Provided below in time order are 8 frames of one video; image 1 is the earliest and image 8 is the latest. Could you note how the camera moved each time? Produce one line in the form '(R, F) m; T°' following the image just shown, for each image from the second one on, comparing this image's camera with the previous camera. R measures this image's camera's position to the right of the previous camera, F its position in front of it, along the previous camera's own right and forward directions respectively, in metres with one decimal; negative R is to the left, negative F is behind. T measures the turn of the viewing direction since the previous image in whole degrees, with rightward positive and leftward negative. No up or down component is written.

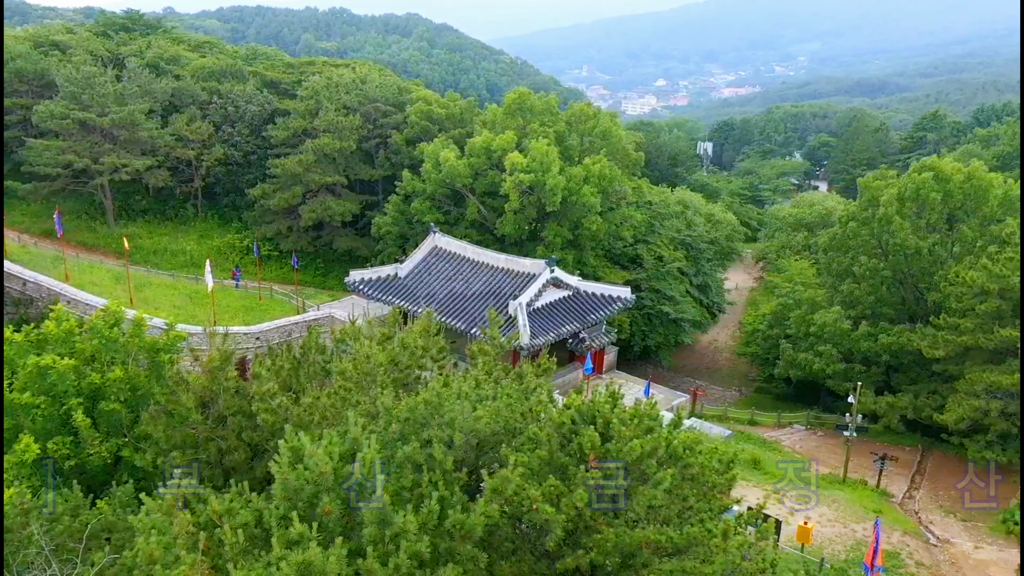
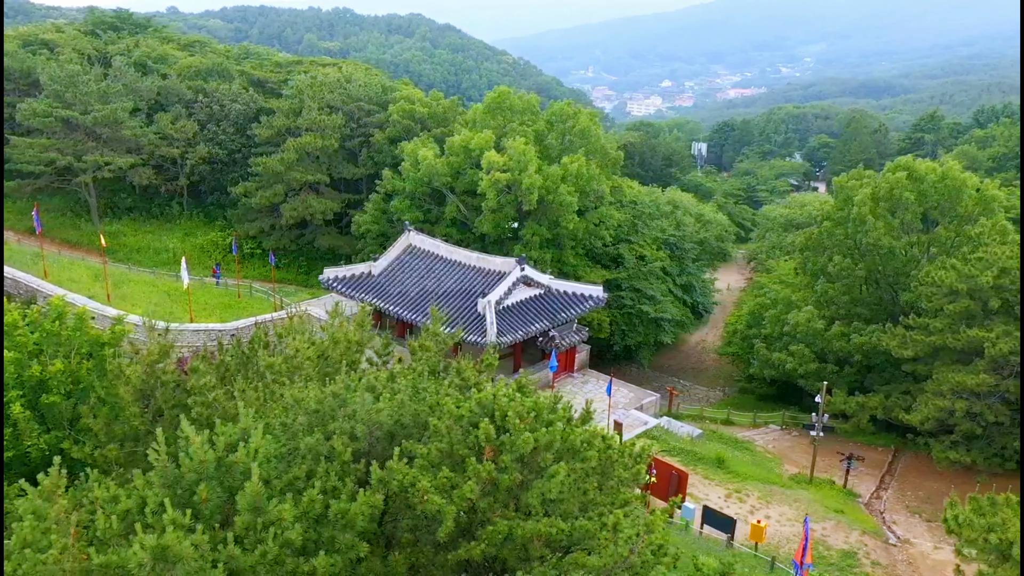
(+0.8, 0.0) m; 0°
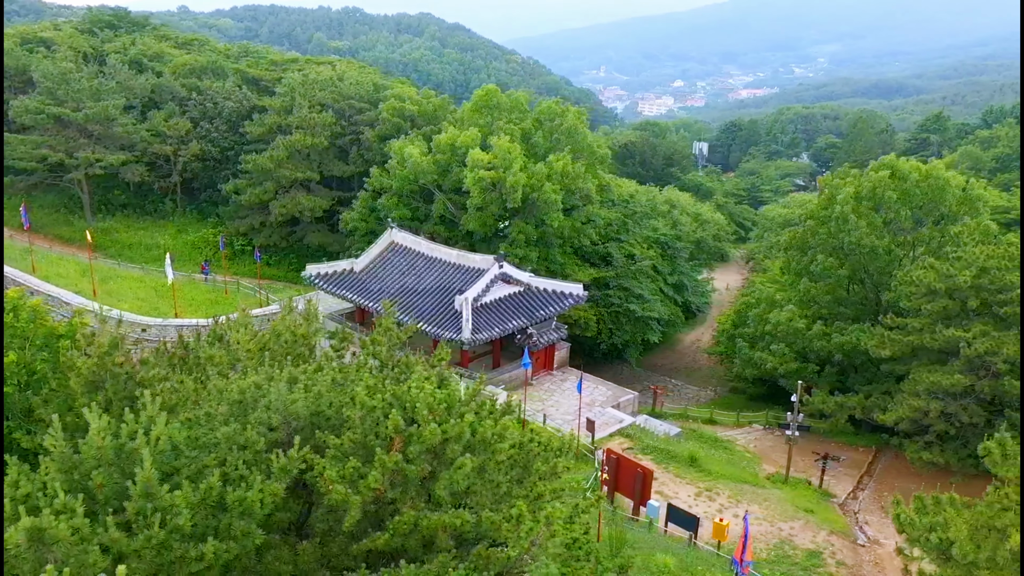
(+0.7, 0.0) m; -1°
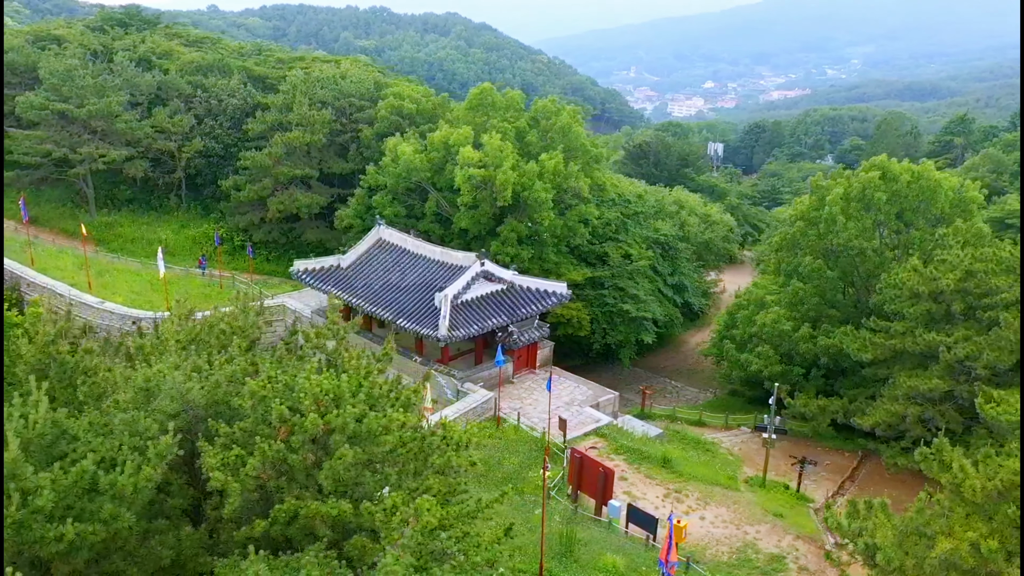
(+1.0, 0.0) m; -2°
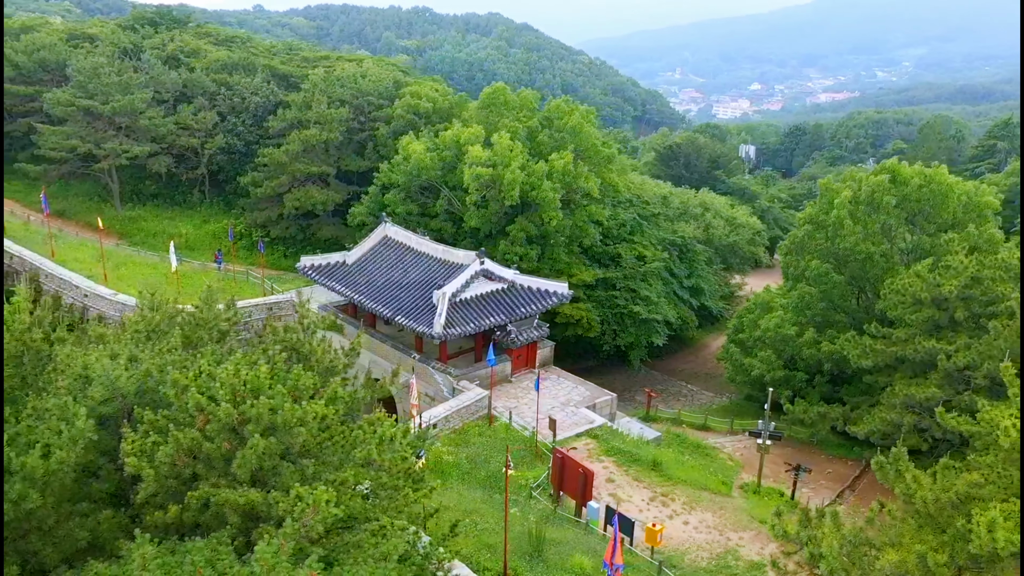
(+0.9, 0.0) m; -3°
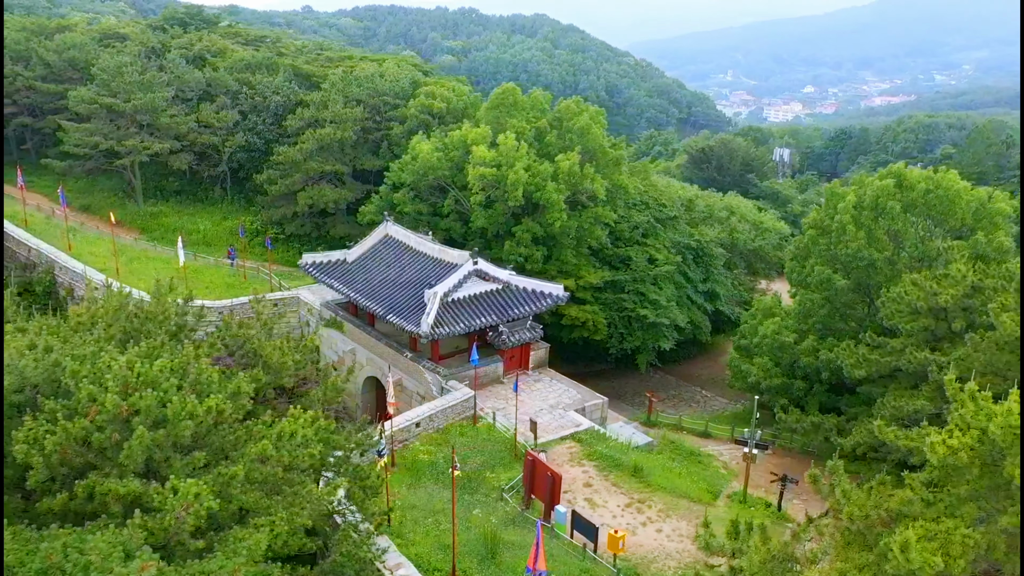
(+1.1, +0.1) m; -3°
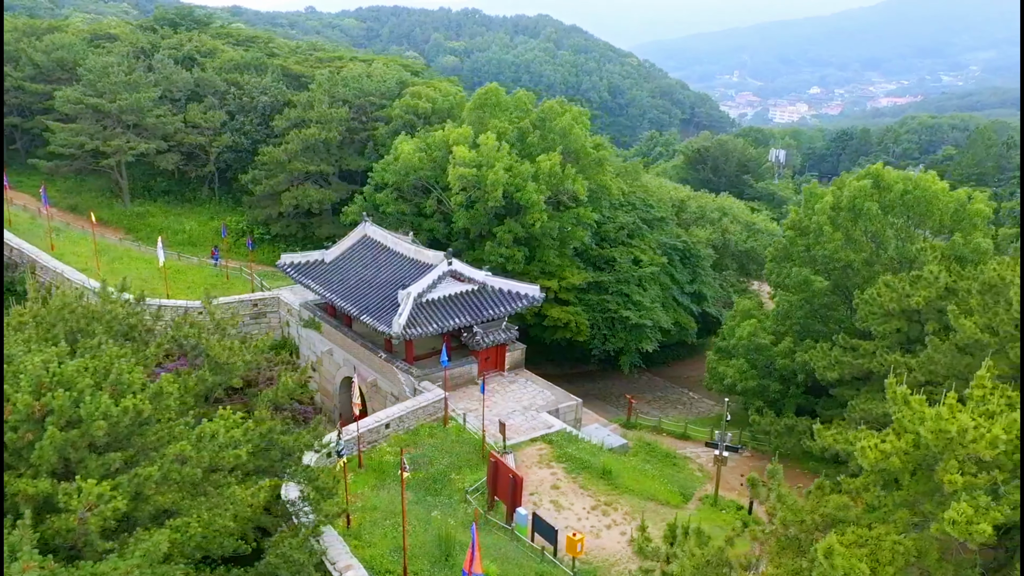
(+0.7, +0.1) m; 0°
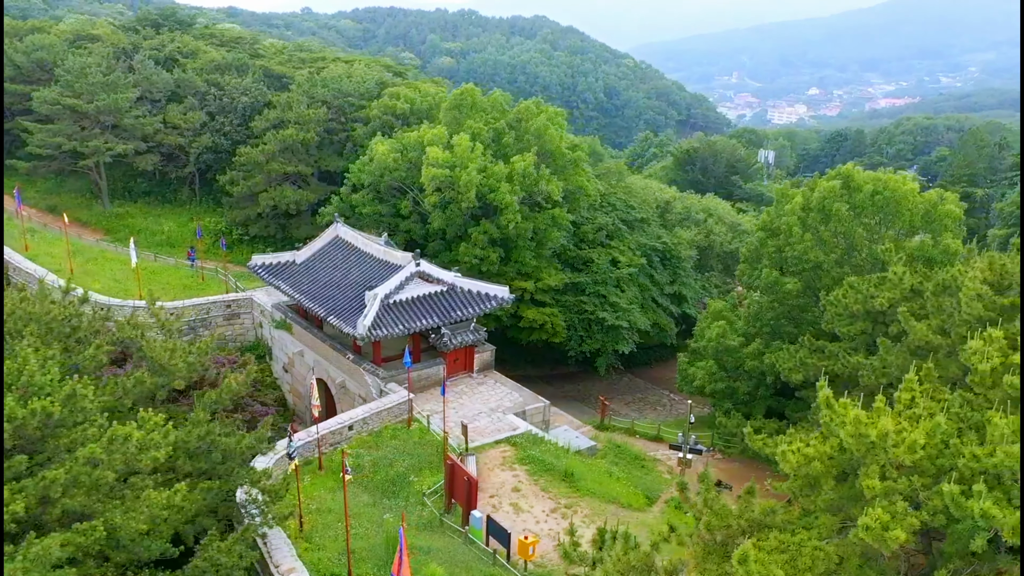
(+0.7, +0.1) m; 0°
